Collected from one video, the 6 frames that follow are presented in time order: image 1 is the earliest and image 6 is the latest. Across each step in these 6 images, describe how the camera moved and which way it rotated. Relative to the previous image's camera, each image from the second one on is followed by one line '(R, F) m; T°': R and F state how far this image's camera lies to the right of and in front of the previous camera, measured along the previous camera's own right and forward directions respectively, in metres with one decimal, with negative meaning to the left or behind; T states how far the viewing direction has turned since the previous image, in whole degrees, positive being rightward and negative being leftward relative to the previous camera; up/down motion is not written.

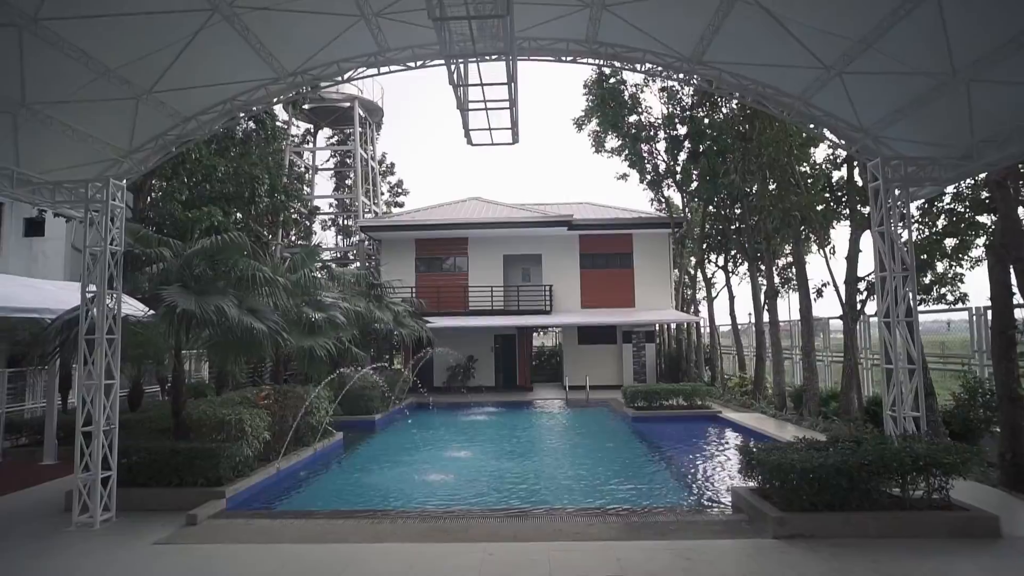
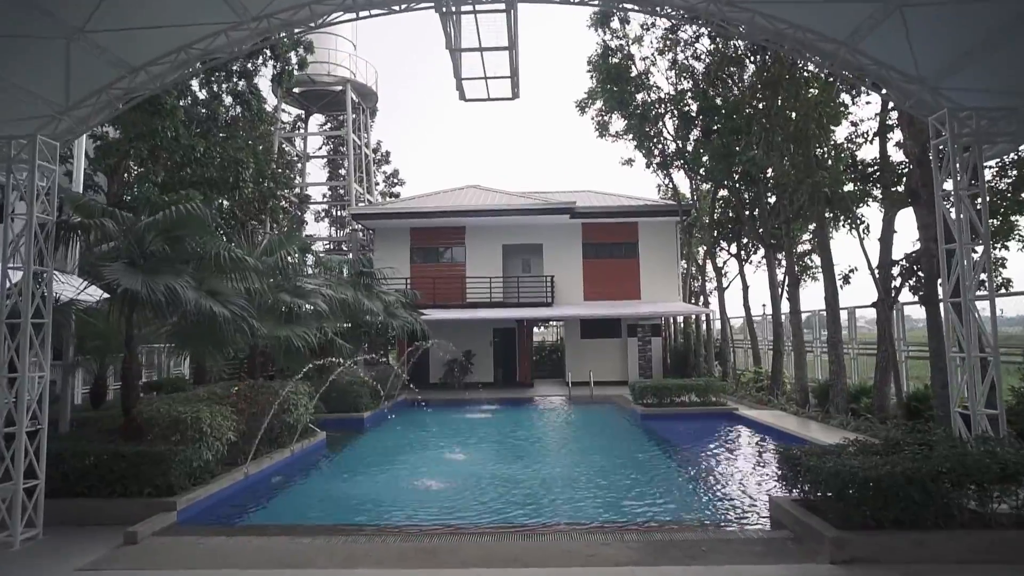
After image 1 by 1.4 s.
(0.0, +1.2) m; 0°
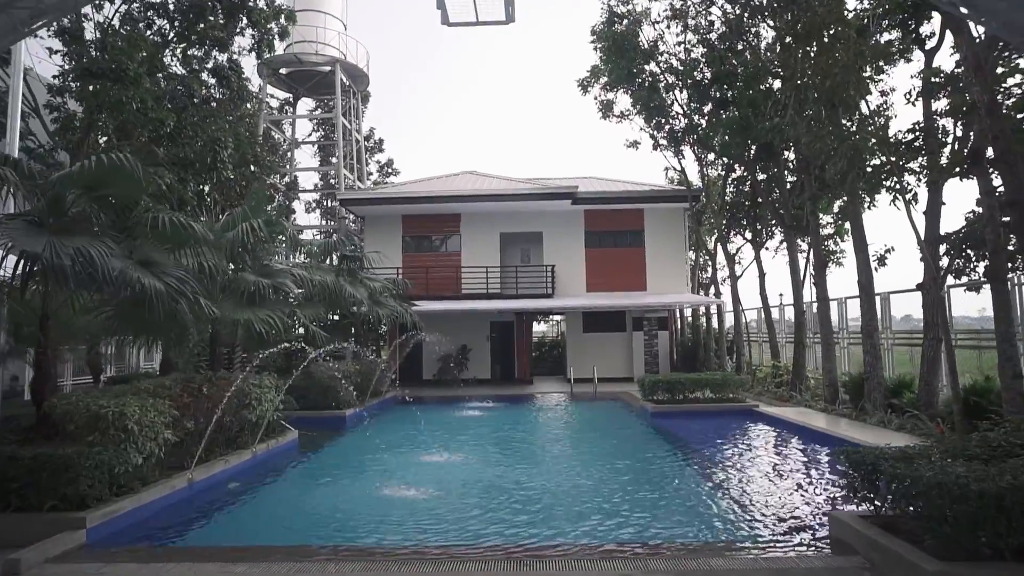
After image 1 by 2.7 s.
(0.0, +1.4) m; 0°
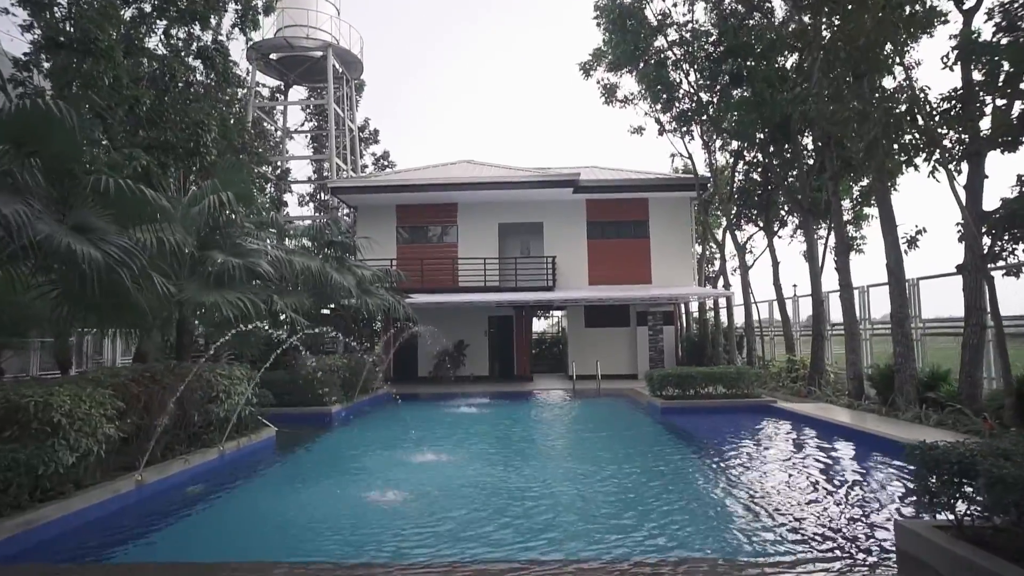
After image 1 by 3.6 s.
(0.0, +1.0) m; 0°
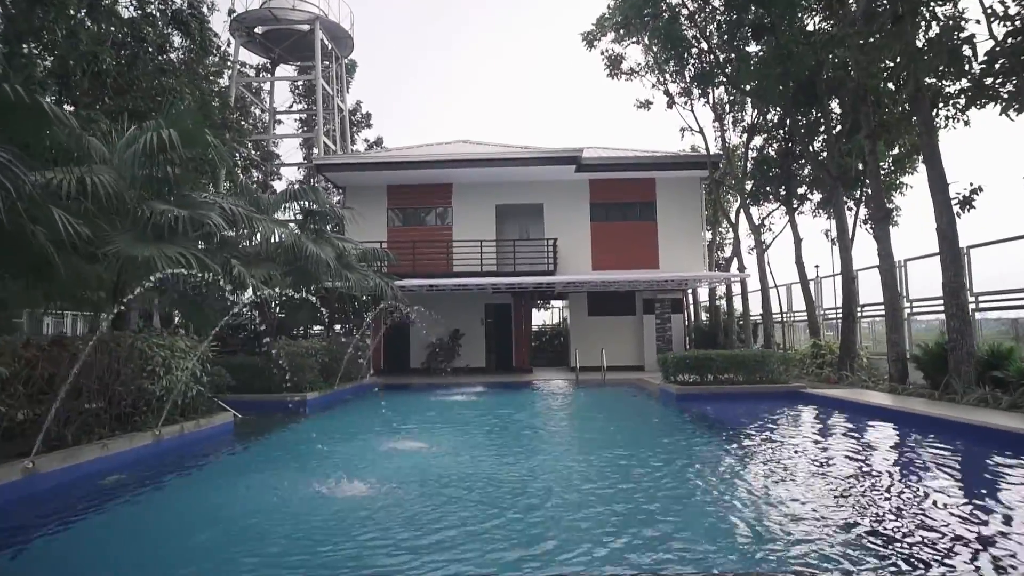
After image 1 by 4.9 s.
(0.0, +1.4) m; 0°
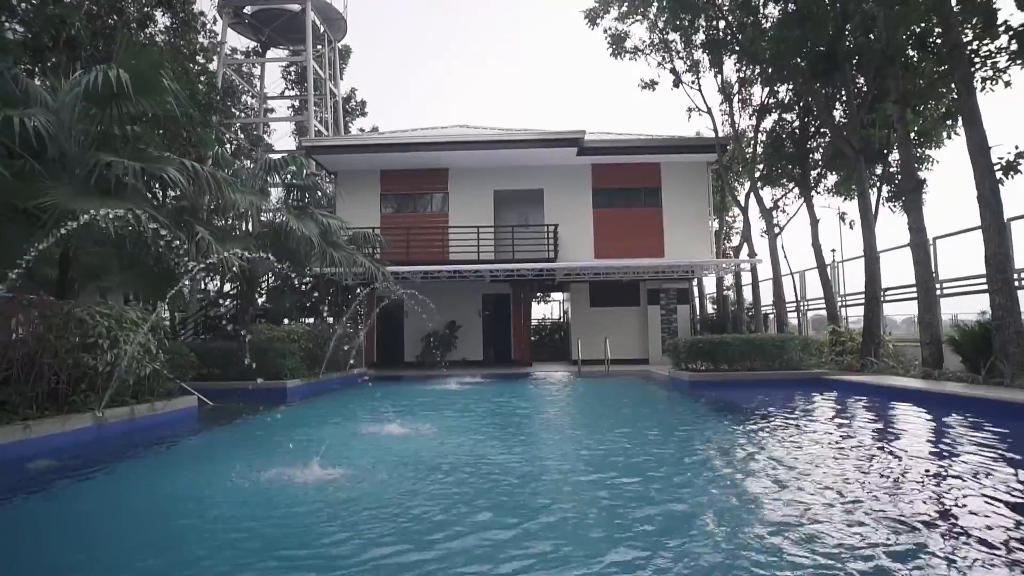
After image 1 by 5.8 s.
(0.0, +0.9) m; 0°
